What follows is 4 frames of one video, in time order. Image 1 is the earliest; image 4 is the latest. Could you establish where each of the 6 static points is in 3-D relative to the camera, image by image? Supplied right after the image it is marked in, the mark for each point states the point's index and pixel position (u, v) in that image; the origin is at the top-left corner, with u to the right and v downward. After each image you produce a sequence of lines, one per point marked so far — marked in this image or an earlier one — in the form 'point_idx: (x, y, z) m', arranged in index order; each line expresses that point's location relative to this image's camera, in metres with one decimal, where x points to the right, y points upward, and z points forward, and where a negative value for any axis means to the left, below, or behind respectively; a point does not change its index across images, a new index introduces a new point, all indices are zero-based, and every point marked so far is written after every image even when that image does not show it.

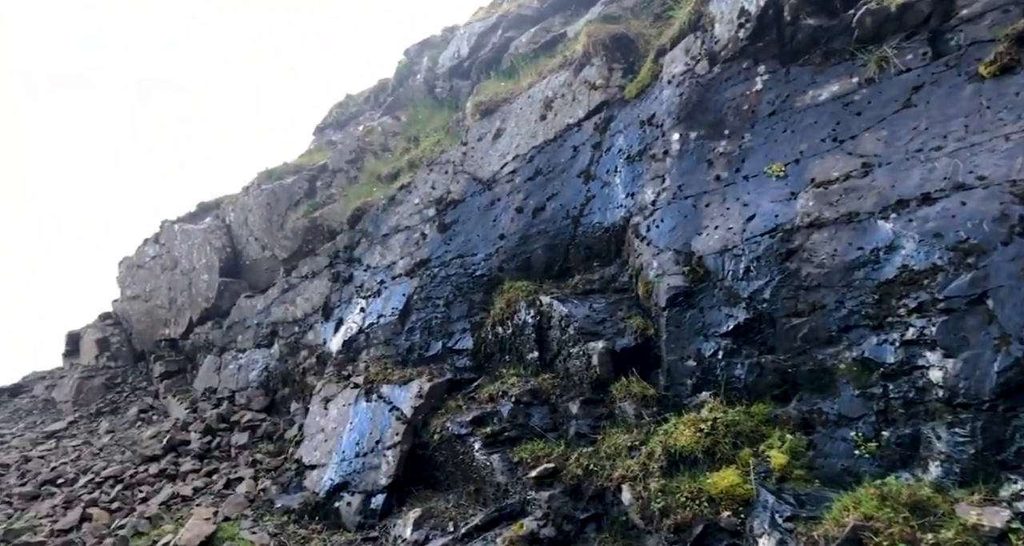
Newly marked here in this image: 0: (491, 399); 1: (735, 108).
0: (-0.3, -1.9, +9.8) m
1: (+2.9, +2.1, +8.6) m
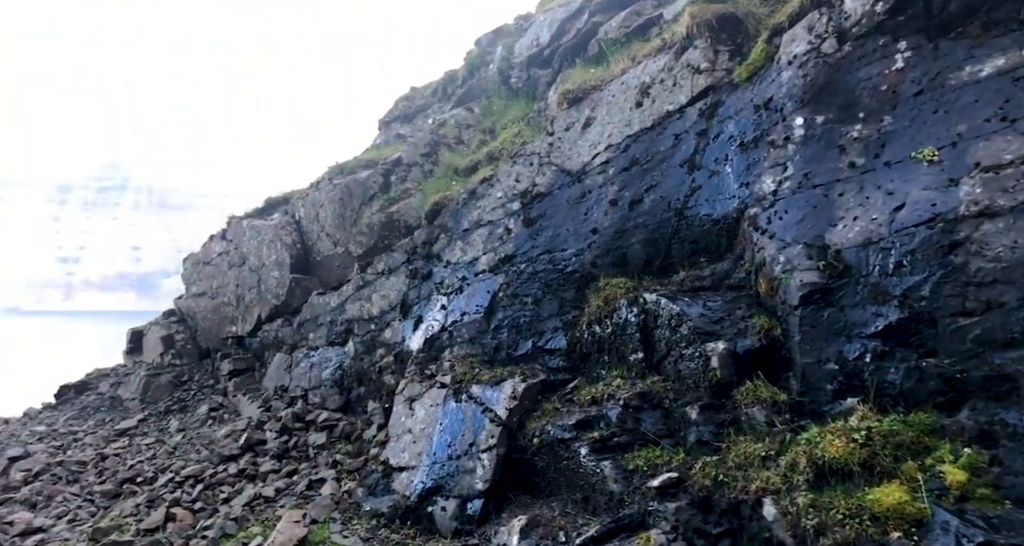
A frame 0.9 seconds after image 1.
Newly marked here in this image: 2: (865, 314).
0: (+1.1, -1.8, +9.3) m
1: (+4.3, +2.2, +7.9) m
2: (+3.8, -0.4, +7.1) m
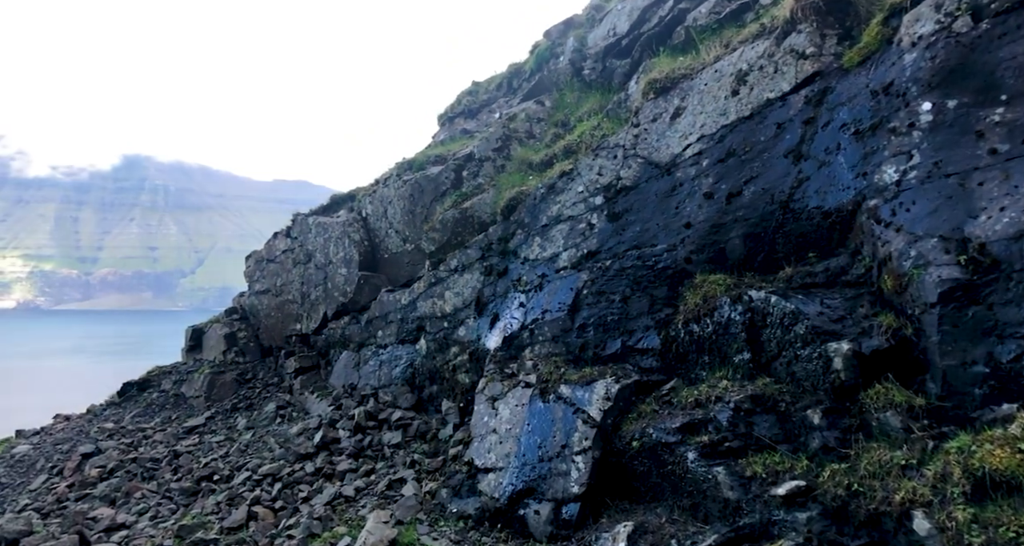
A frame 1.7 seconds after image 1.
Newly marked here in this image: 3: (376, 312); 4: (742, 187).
0: (+2.5, -1.8, +8.9) m
1: (+5.5, +2.2, +7.3) m
2: (+5.0, -0.4, +6.6) m
3: (-3.2, -0.9, +15.8) m
4: (+3.5, +1.3, +10.0) m
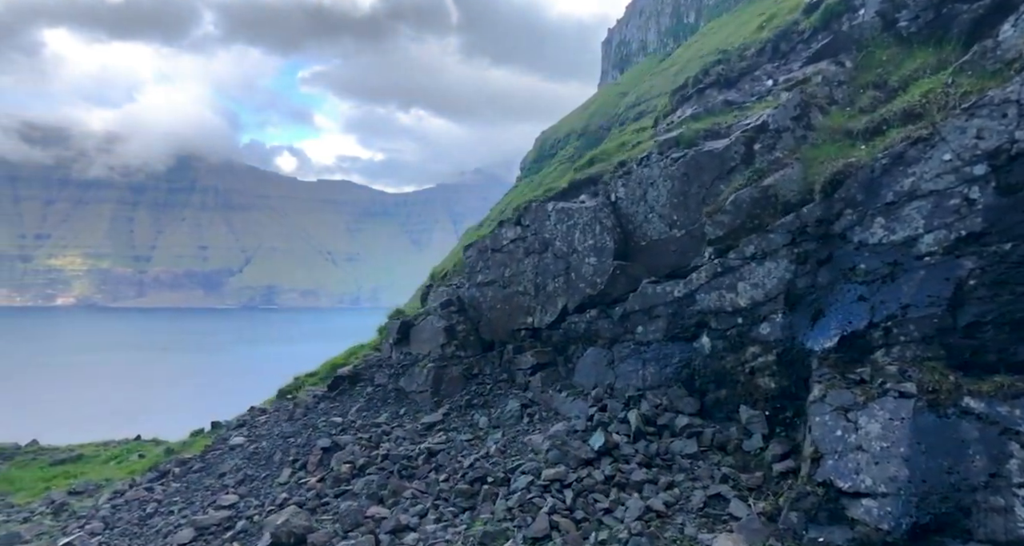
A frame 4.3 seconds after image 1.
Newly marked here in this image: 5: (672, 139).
0: (+7.2, -1.6, +6.6) m
1: (+10.0, +2.4, +4.6) m
2: (+9.3, -0.2, +3.9) m
3: (+2.7, -0.7, +14.4) m
4: (+8.4, +1.5, +7.5) m
5: (+3.4, +2.9, +14.6) m
